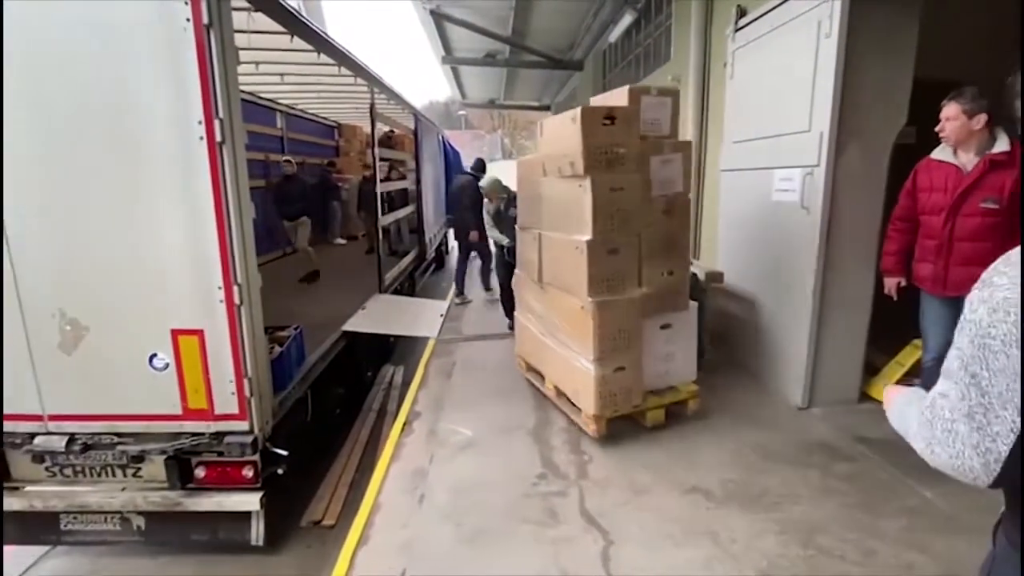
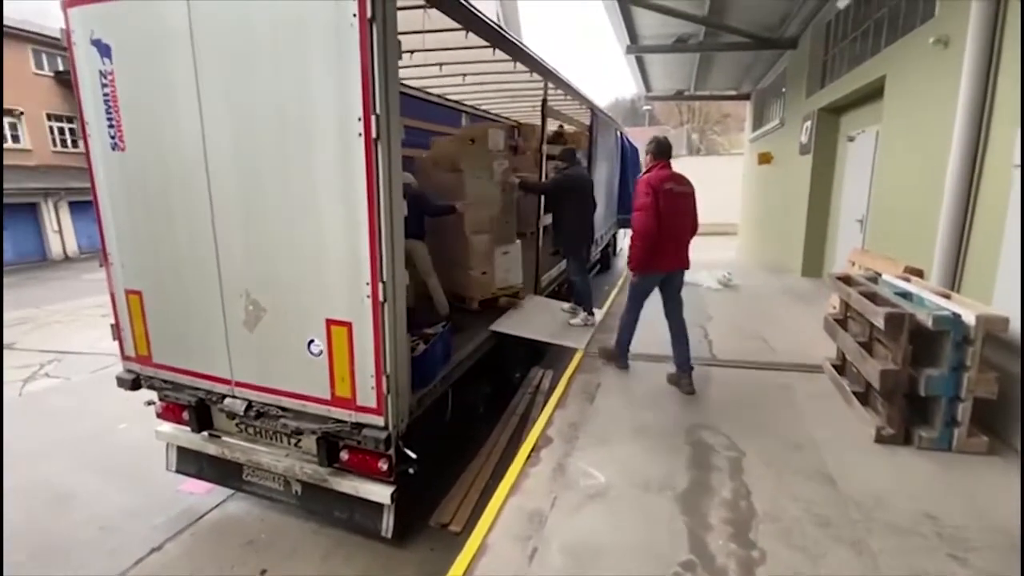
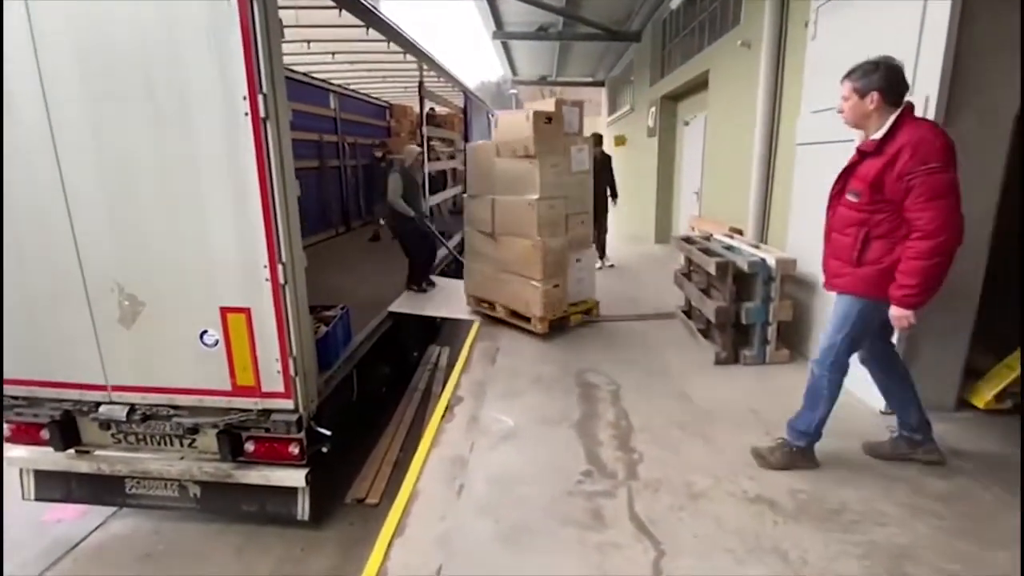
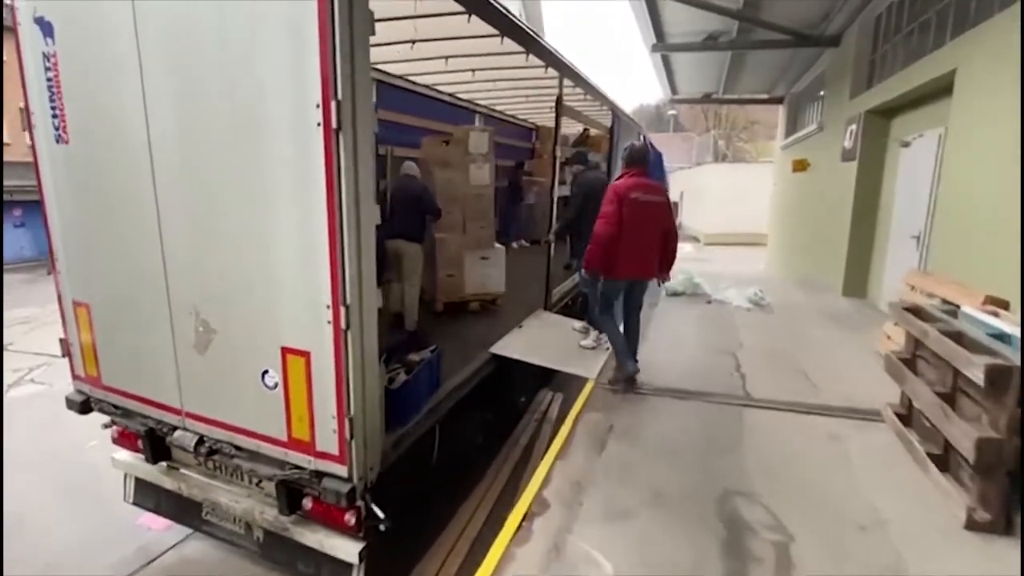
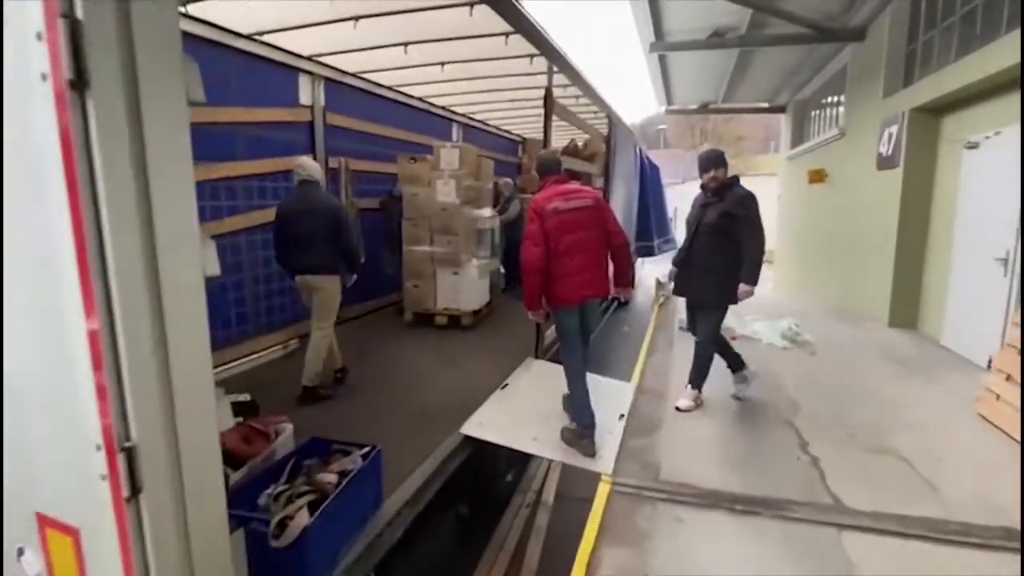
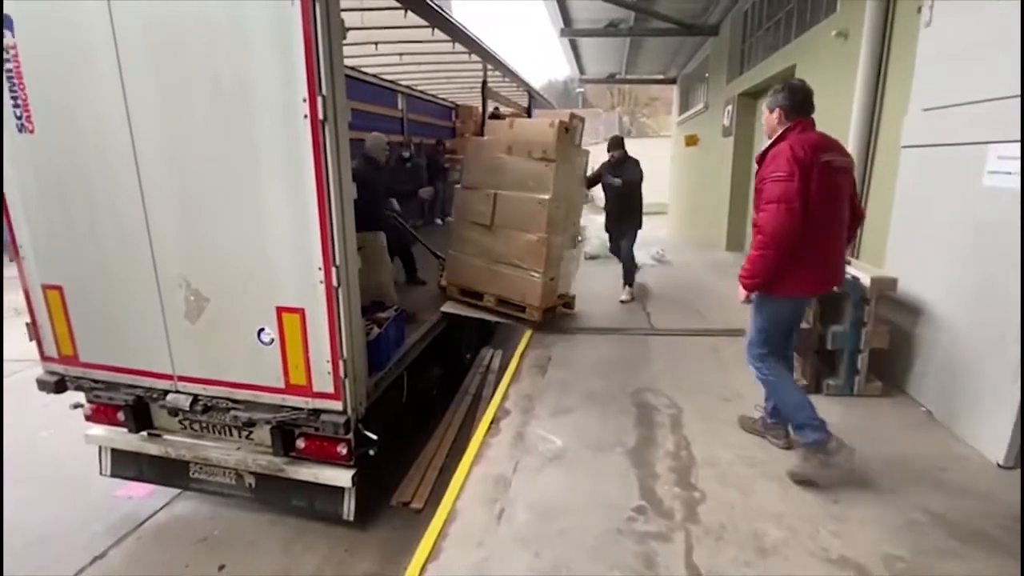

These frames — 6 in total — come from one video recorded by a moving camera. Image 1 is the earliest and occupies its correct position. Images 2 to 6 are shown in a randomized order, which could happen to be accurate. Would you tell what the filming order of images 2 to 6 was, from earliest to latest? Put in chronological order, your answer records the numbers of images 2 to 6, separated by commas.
3, 6, 2, 4, 5
